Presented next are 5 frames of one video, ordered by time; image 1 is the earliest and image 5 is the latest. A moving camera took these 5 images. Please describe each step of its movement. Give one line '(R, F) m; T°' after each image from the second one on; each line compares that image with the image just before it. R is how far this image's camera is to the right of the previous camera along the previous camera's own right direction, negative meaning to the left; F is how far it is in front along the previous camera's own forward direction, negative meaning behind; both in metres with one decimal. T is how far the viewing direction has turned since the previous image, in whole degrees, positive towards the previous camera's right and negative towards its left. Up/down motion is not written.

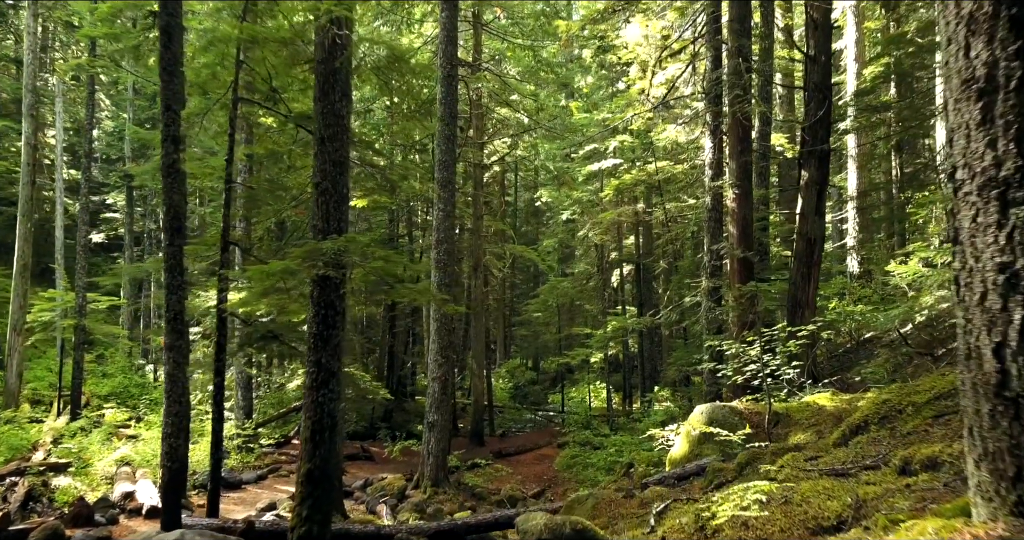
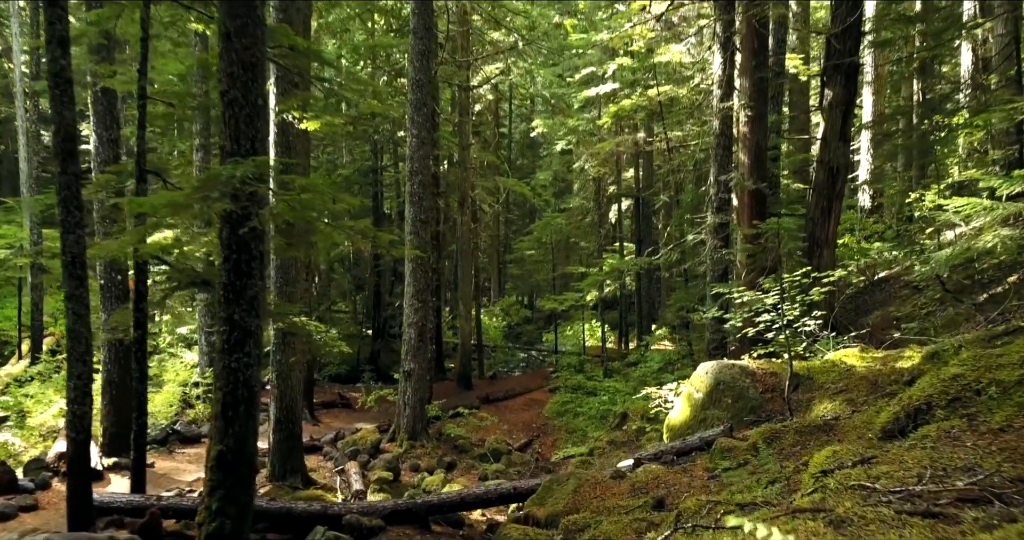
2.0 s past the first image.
(+0.2, +1.2) m; 0°
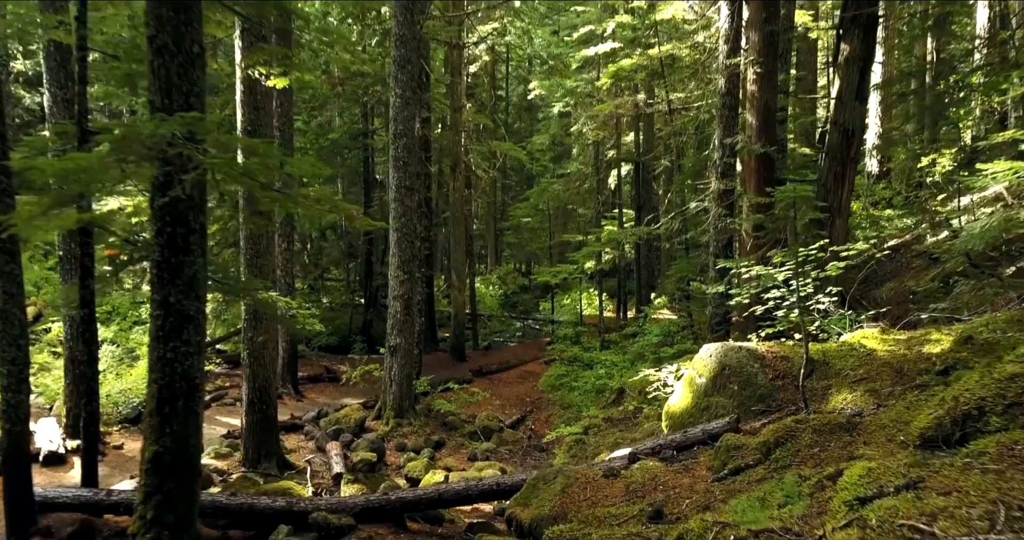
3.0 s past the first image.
(+0.1, +0.6) m; 0°
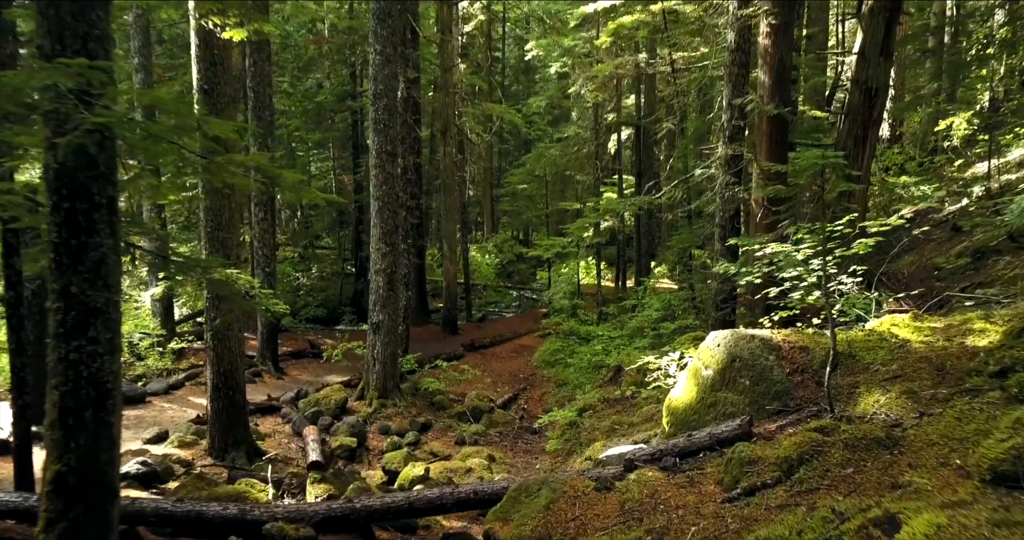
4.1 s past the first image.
(+0.1, +0.7) m; 0°
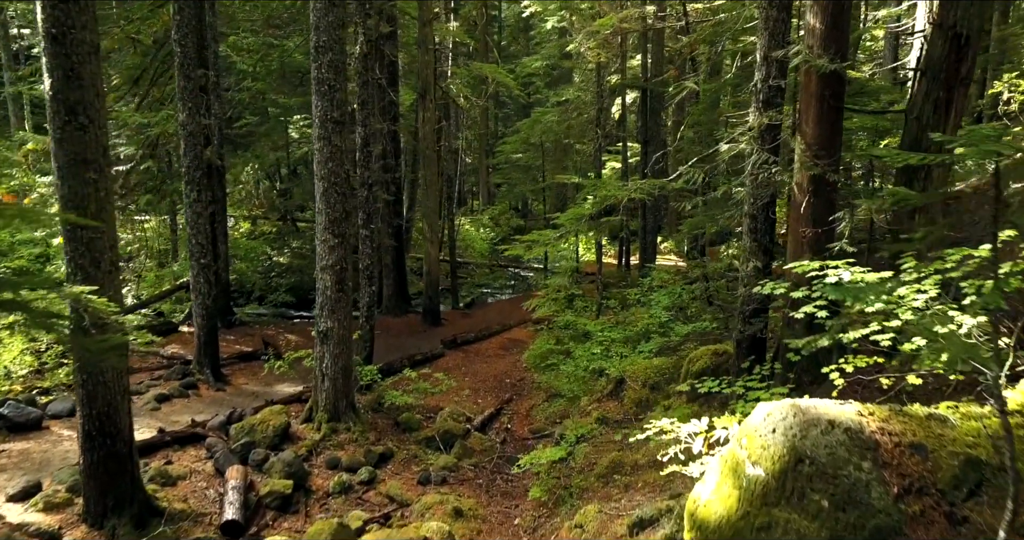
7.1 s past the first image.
(+0.3, +1.8) m; 0°
